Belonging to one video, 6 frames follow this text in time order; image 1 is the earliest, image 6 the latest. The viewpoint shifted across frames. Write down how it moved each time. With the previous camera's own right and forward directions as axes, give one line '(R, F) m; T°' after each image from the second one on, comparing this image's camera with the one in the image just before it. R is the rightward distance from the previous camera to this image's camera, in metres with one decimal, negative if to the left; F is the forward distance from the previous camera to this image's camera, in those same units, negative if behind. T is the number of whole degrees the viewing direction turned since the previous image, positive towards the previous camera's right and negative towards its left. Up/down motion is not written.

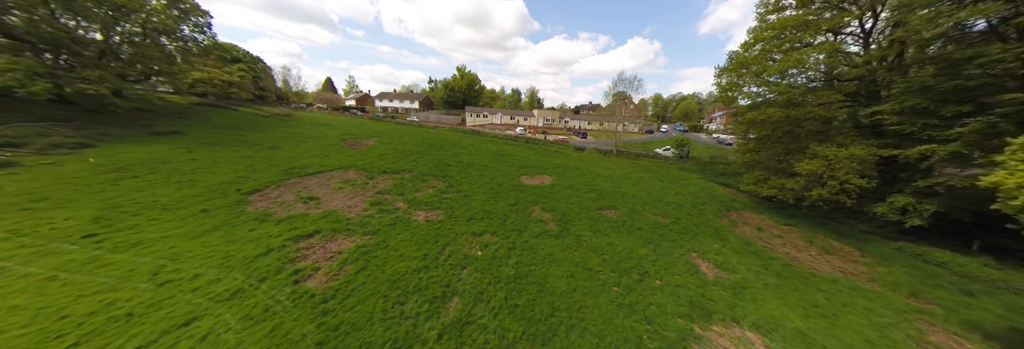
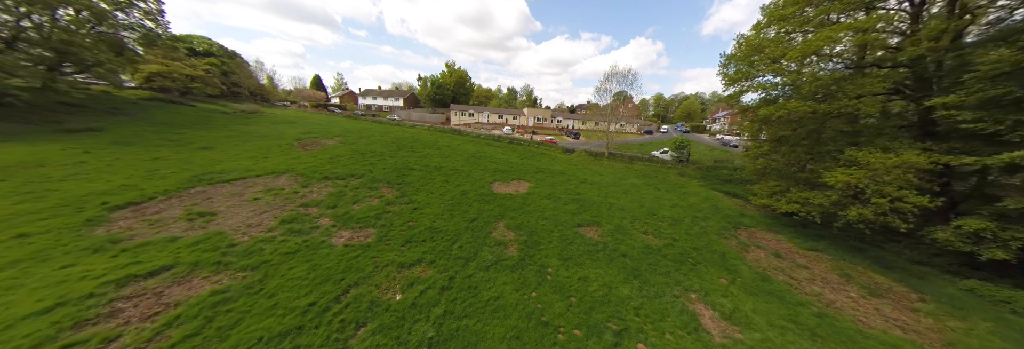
(+2.1, +2.7) m; 0°
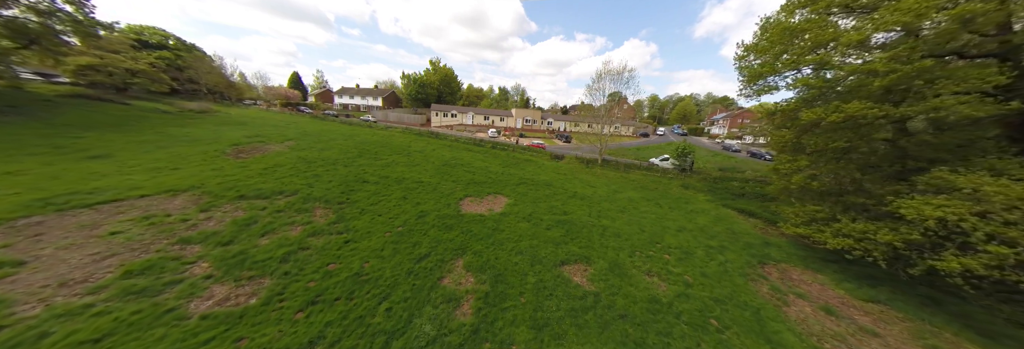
(+1.3, +2.8) m; +1°
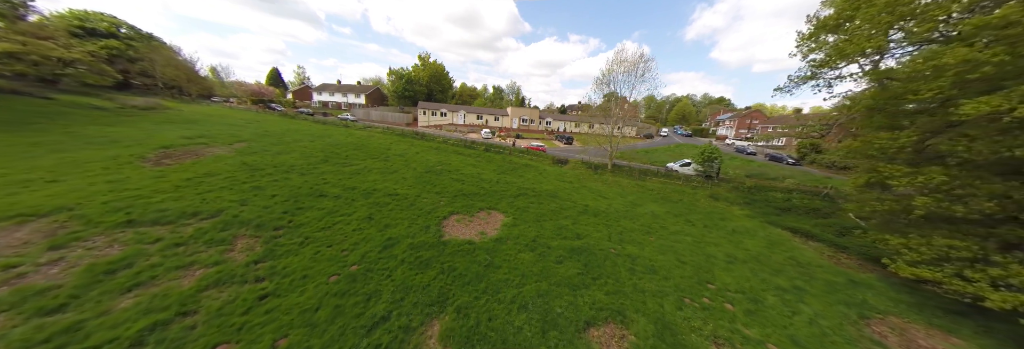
(-0.2, +2.9) m; +1°
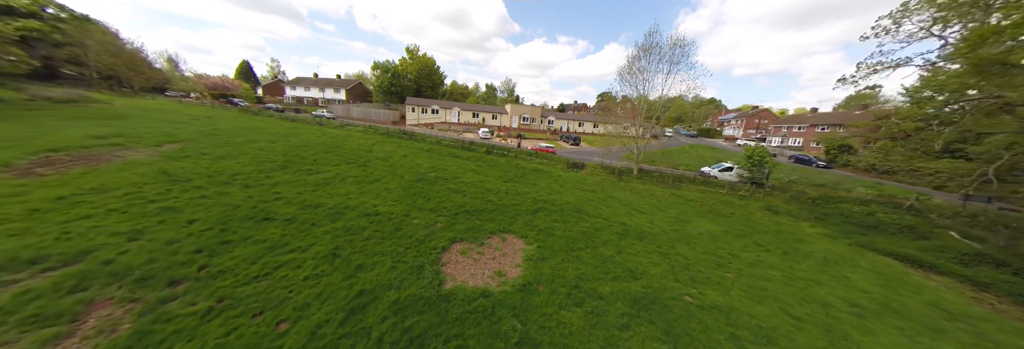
(-1.2, +3.0) m; +2°
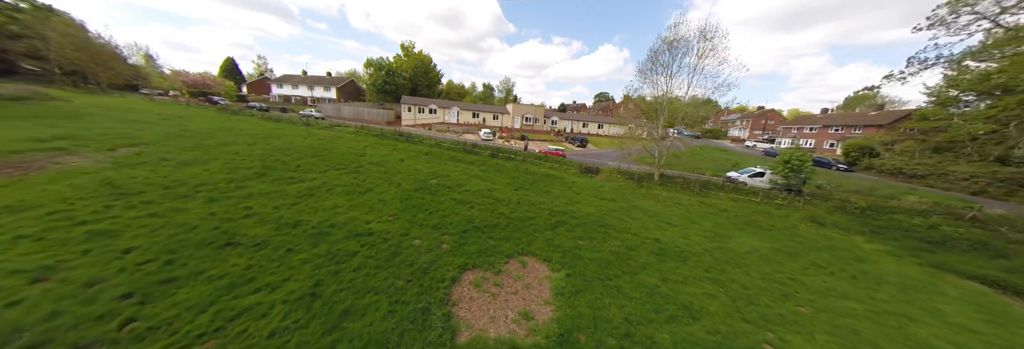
(-0.8, +1.5) m; +1°
